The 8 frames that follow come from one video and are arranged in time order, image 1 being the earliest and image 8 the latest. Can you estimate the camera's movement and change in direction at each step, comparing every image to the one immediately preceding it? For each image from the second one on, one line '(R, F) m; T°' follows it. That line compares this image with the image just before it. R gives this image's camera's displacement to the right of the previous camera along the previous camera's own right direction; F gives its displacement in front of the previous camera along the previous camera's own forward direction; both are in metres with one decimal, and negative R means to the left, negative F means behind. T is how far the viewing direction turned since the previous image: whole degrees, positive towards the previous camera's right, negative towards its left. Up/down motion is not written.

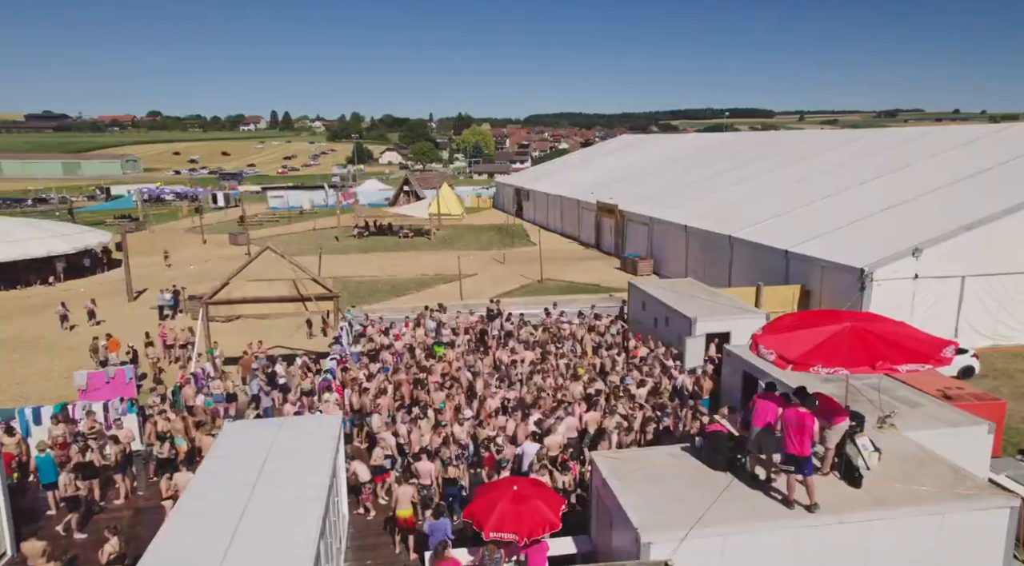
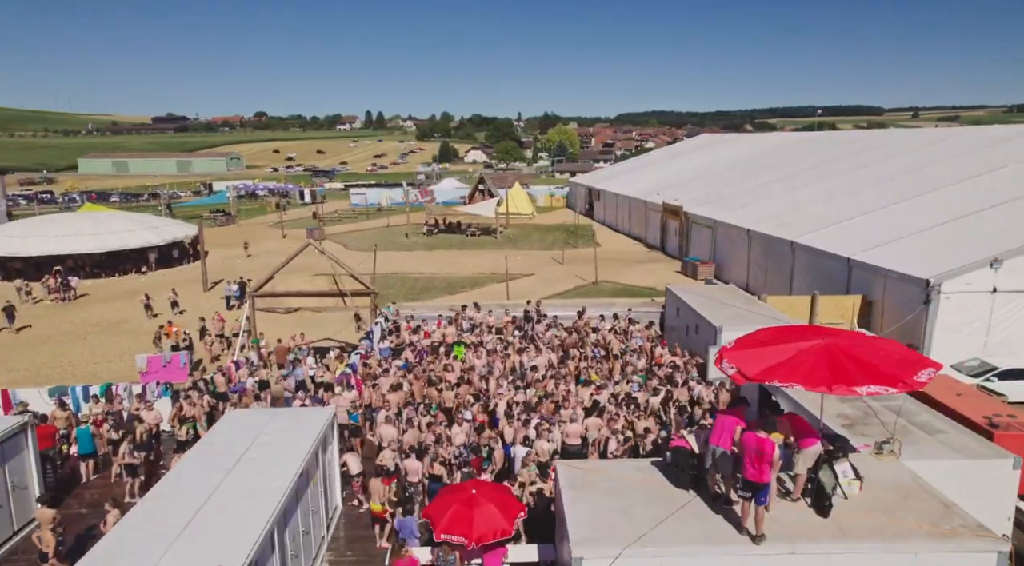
(+1.9, +0.1) m; -8°
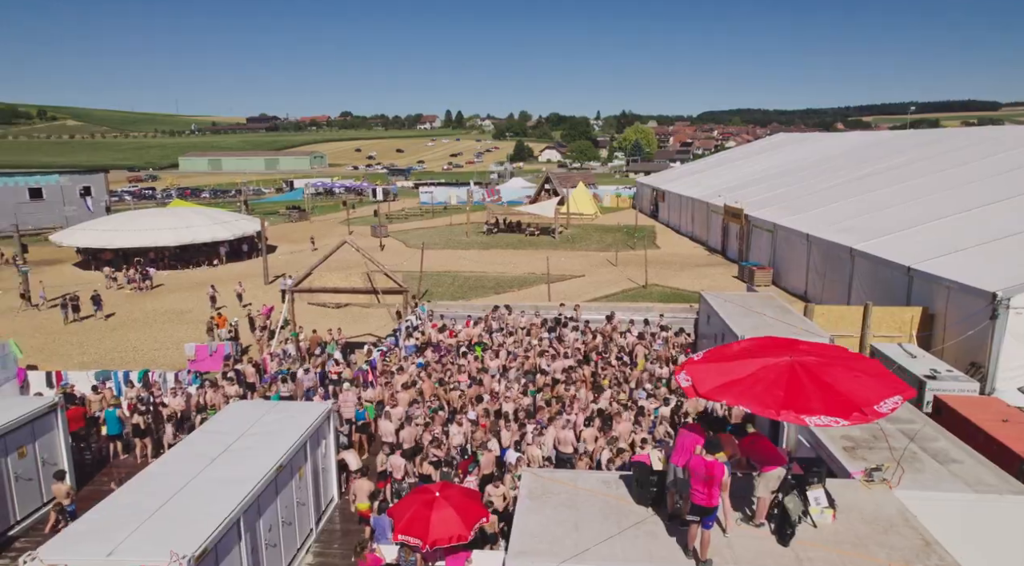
(+1.7, +0.2) m; -7°
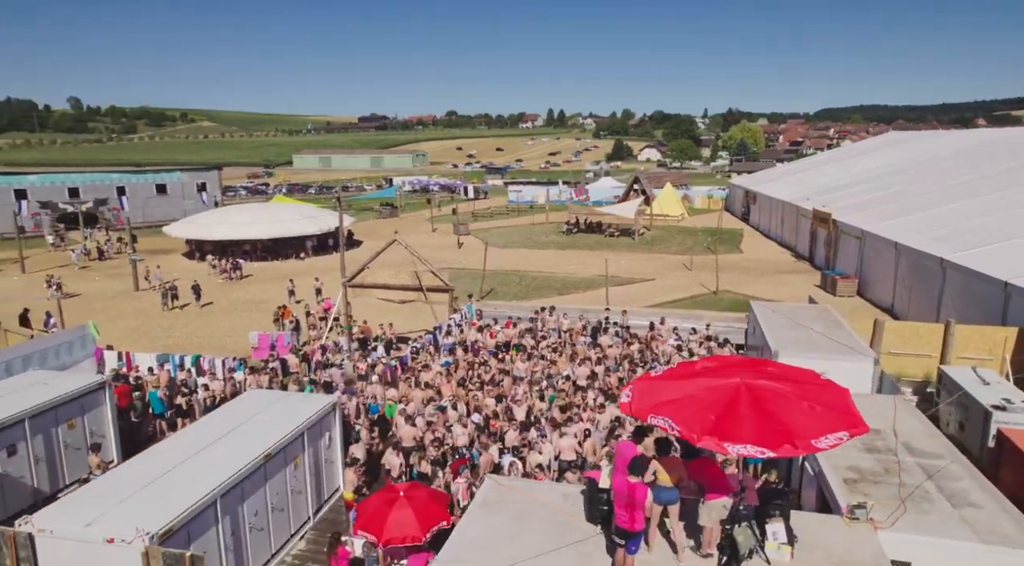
(+2.0, +0.3) m; -9°
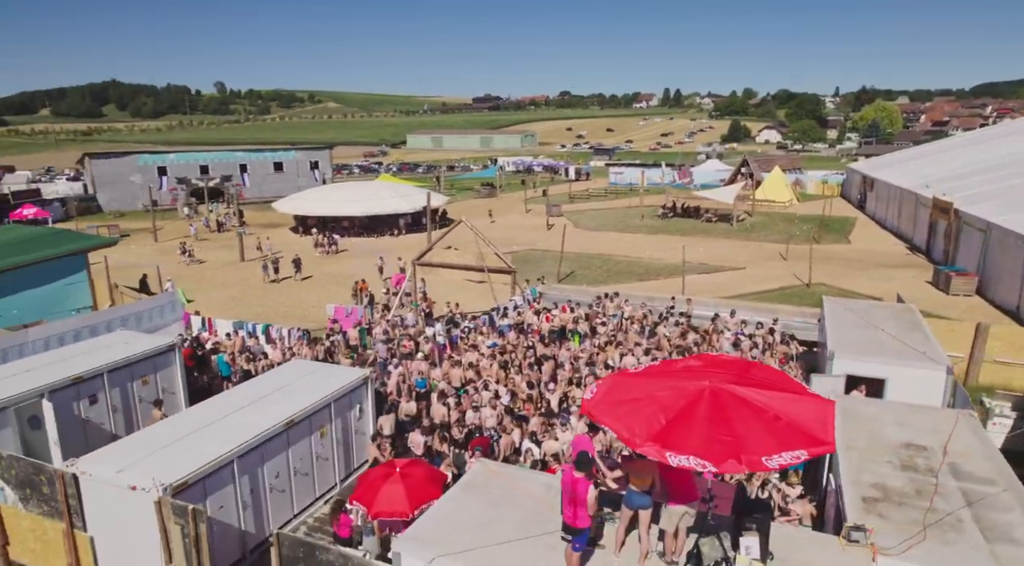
(+1.7, +0.3) m; -10°
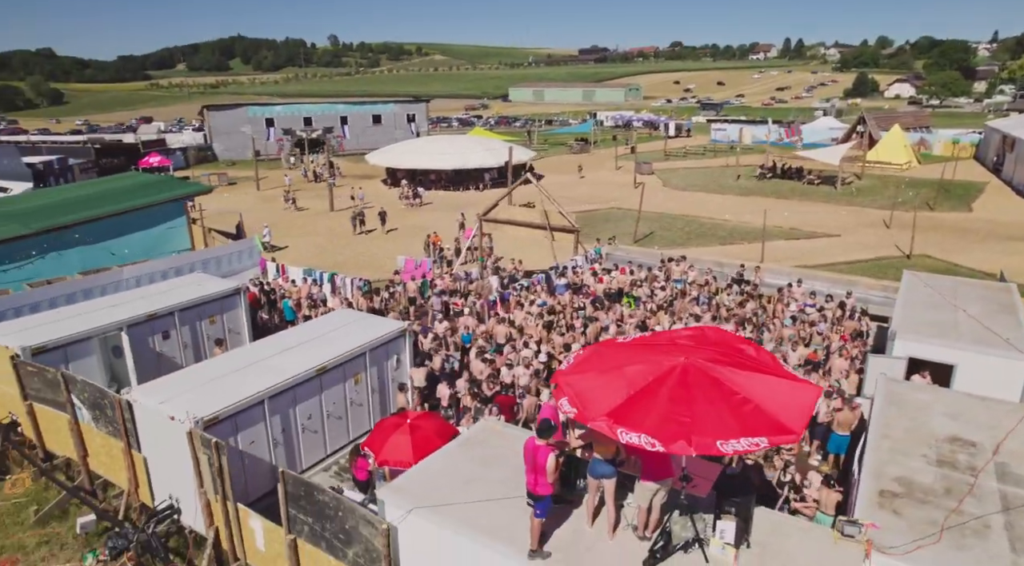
(+1.3, +0.2) m; -9°
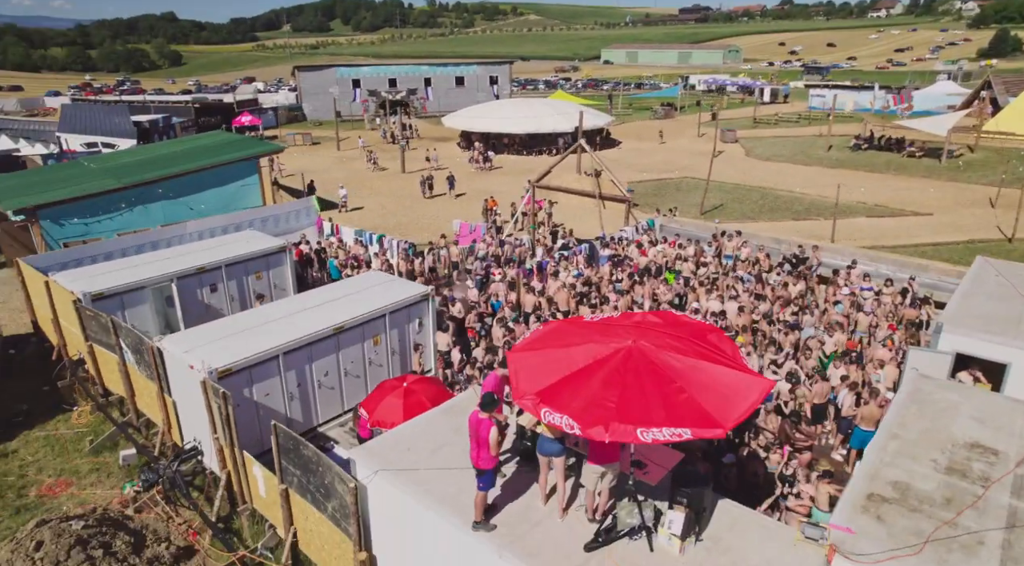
(+1.4, +0.2) m; -8°
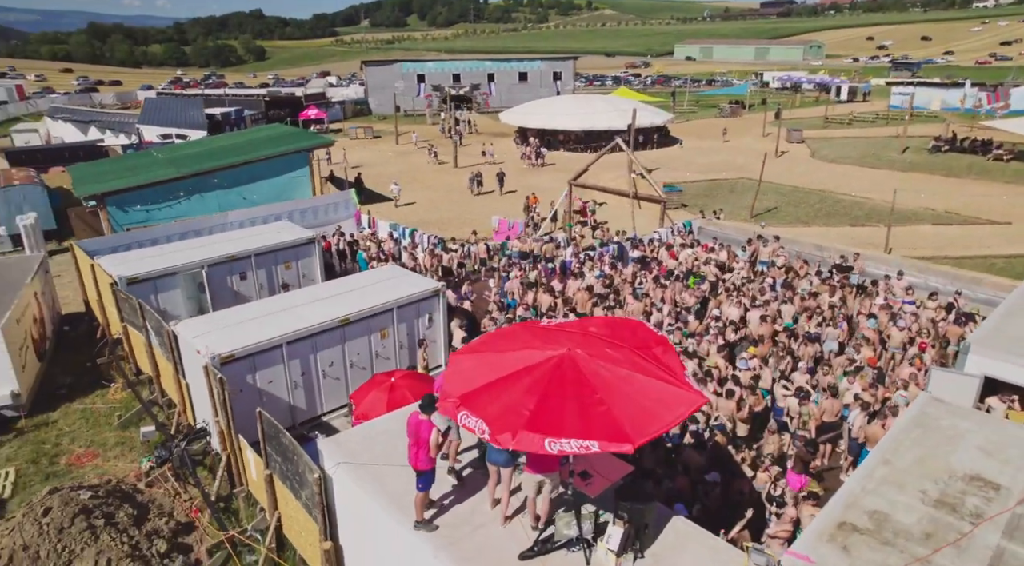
(+1.3, +0.2) m; -6°
